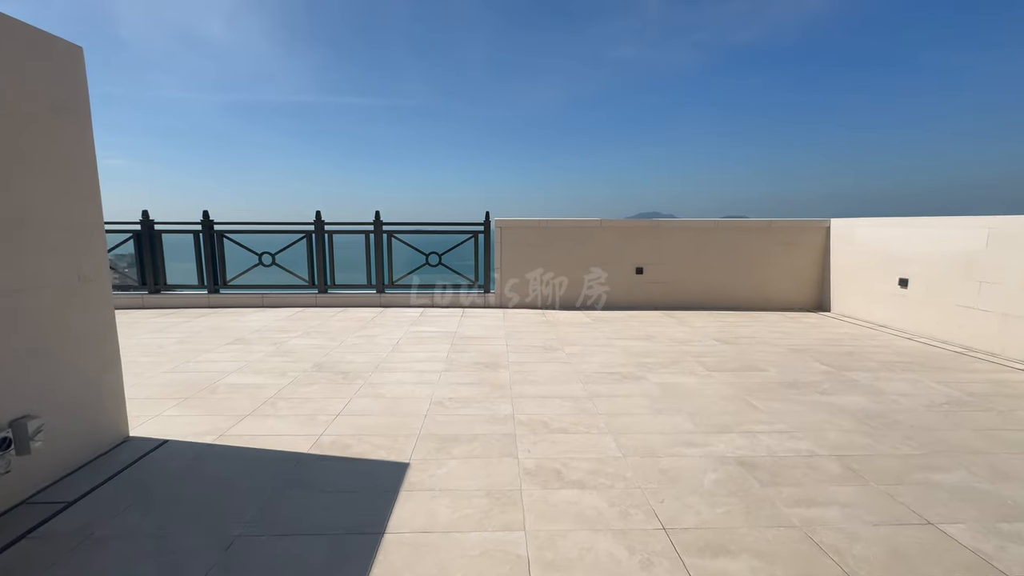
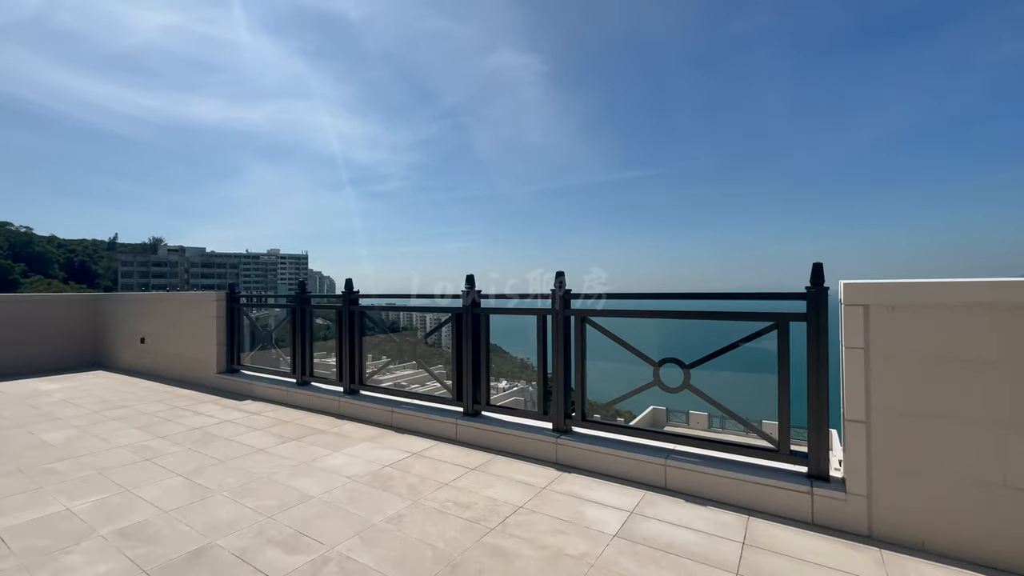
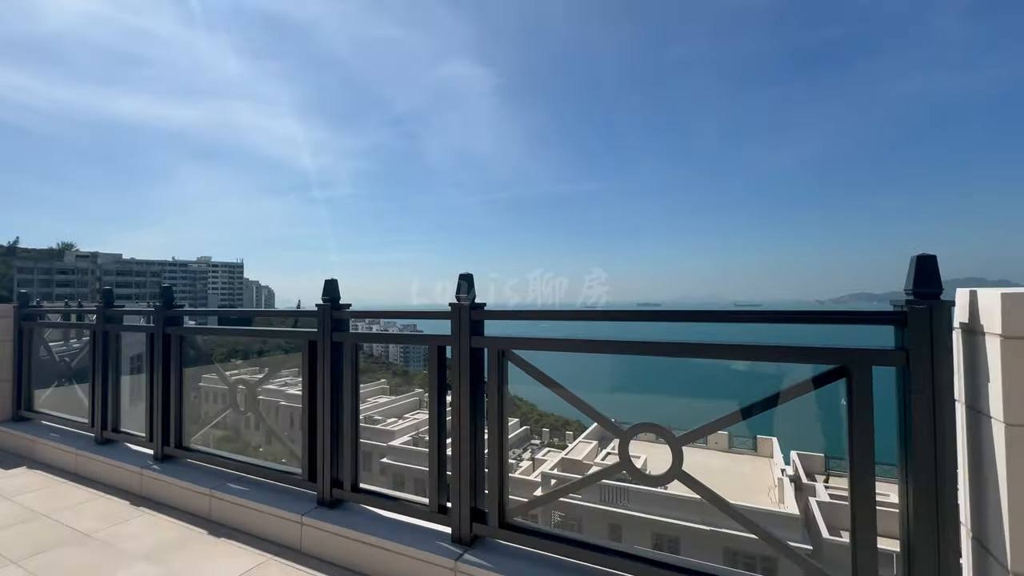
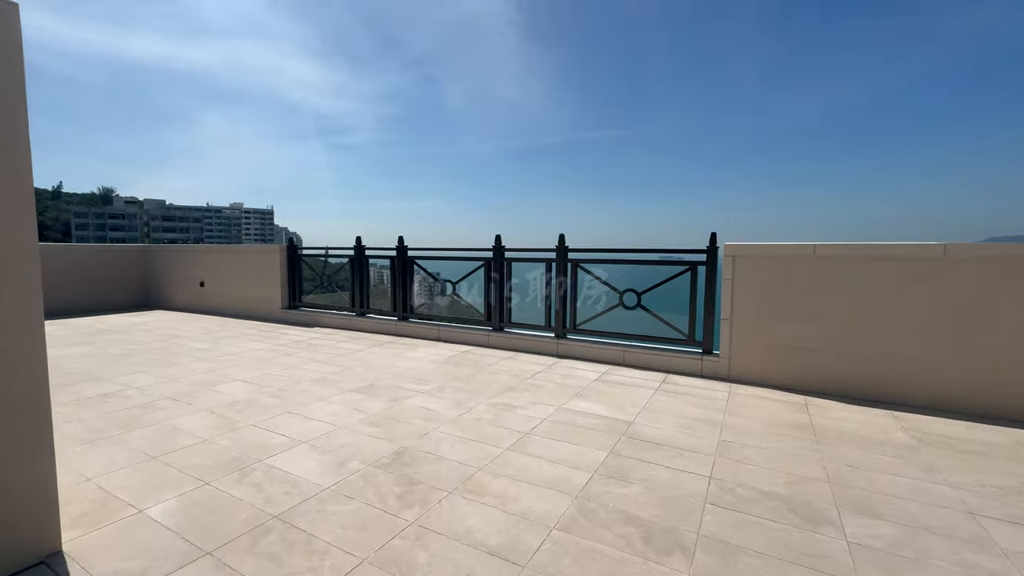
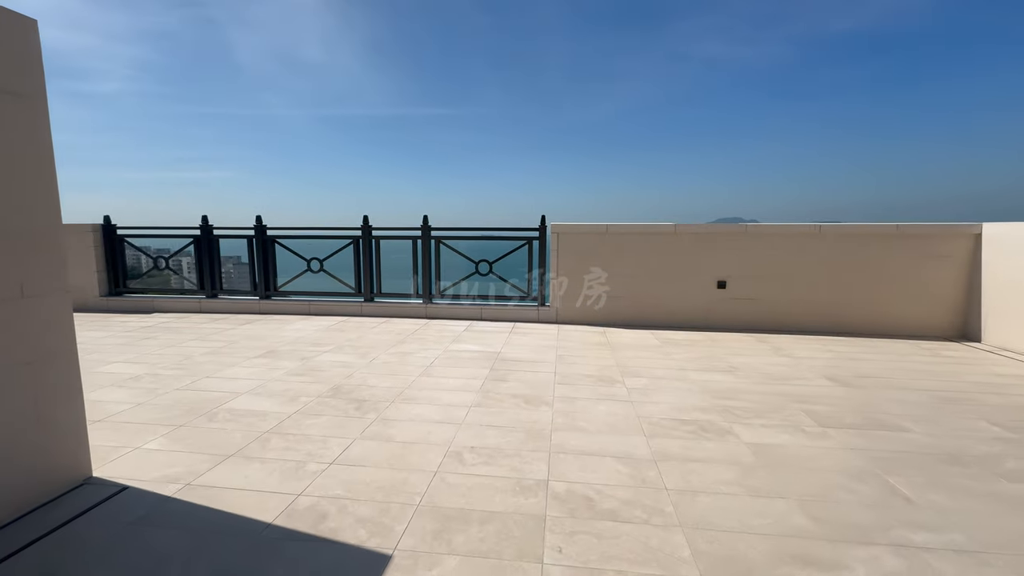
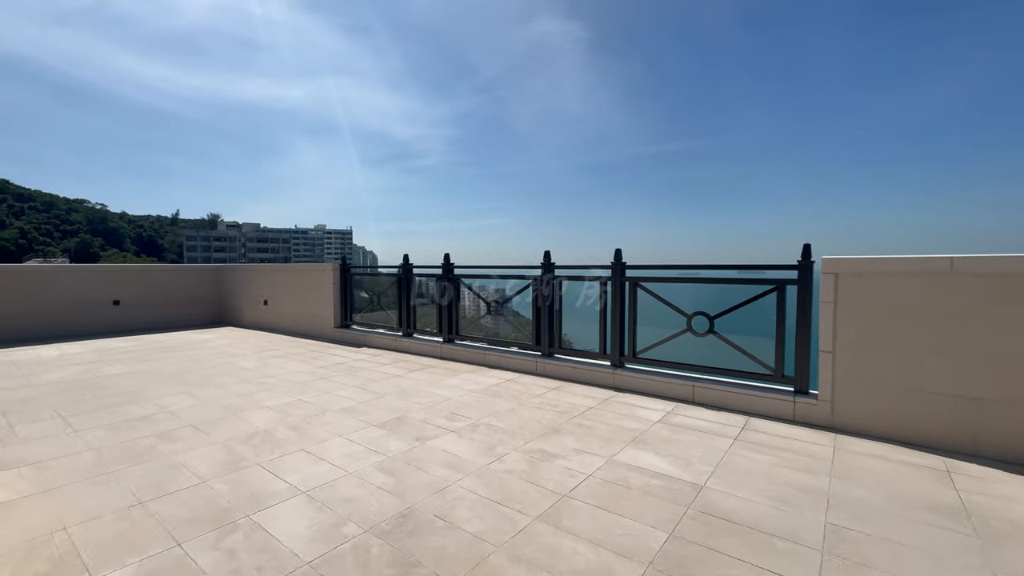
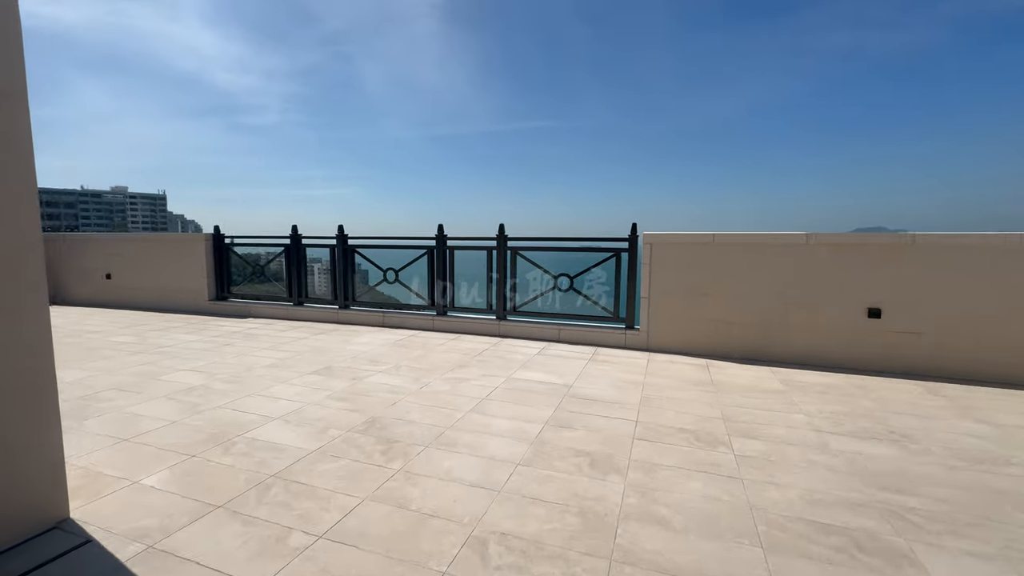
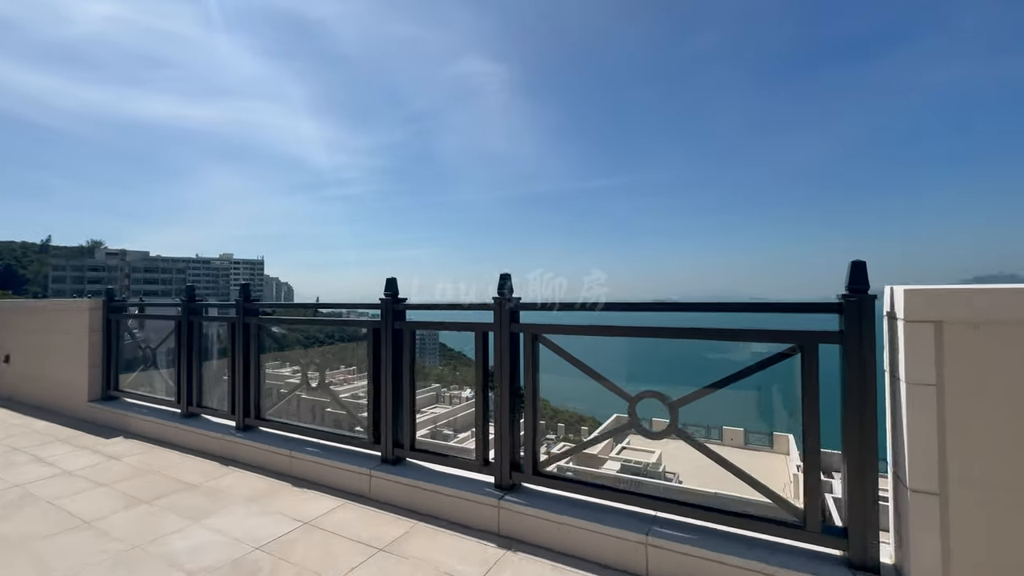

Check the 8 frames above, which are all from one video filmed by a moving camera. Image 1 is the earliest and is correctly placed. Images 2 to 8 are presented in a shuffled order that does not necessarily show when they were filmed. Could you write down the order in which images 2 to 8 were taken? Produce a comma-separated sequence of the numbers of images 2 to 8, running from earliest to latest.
5, 7, 4, 6, 2, 8, 3
